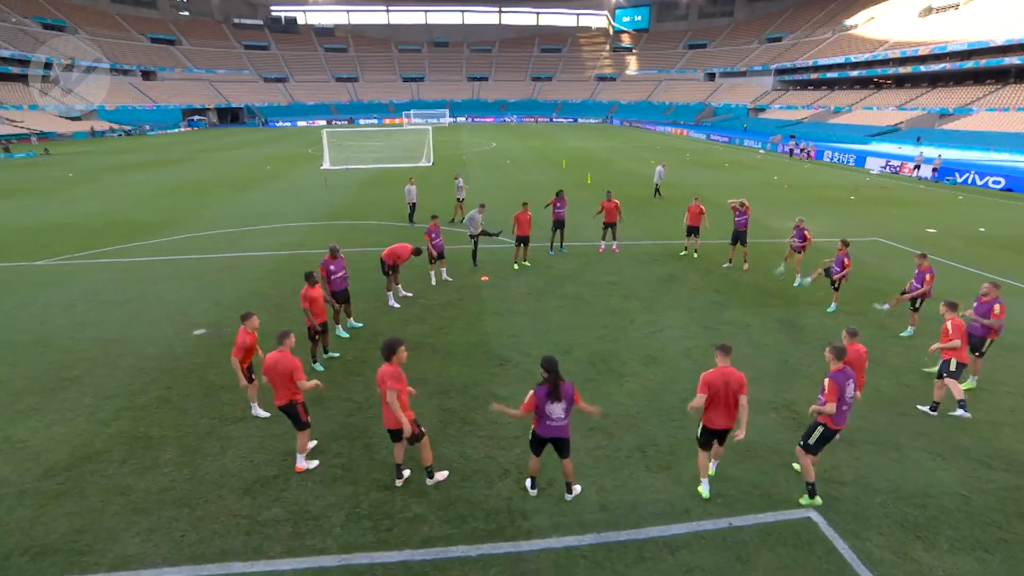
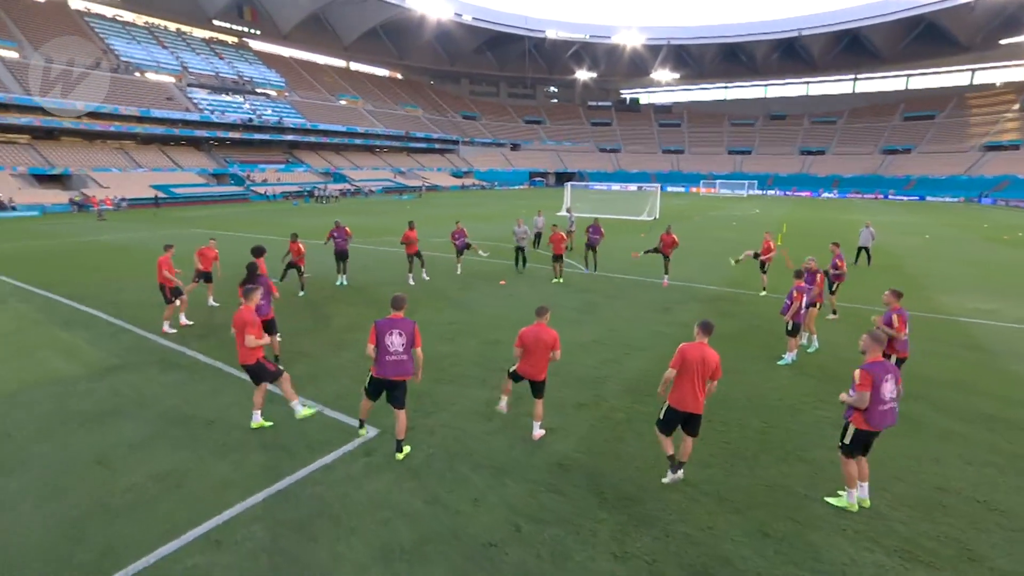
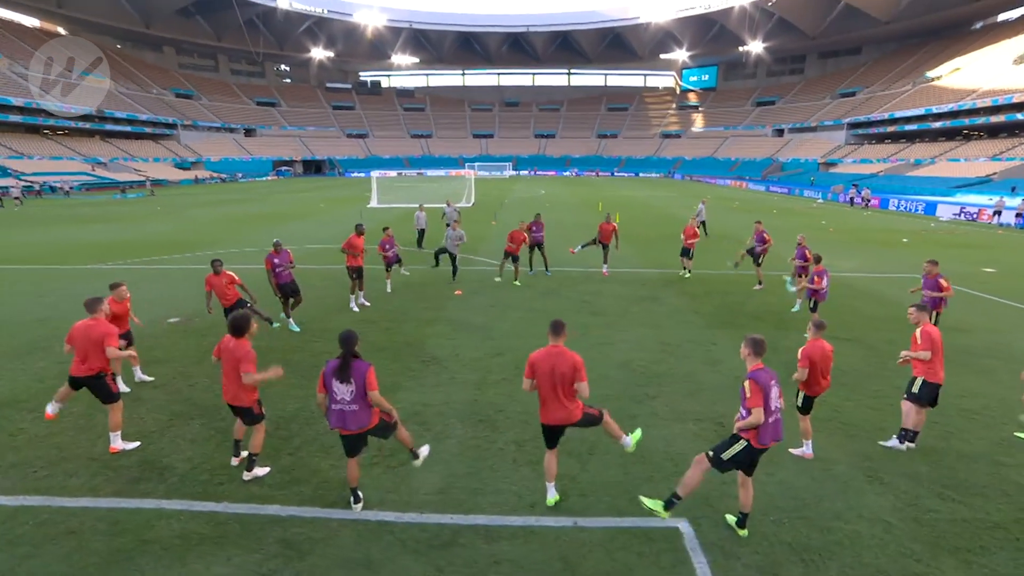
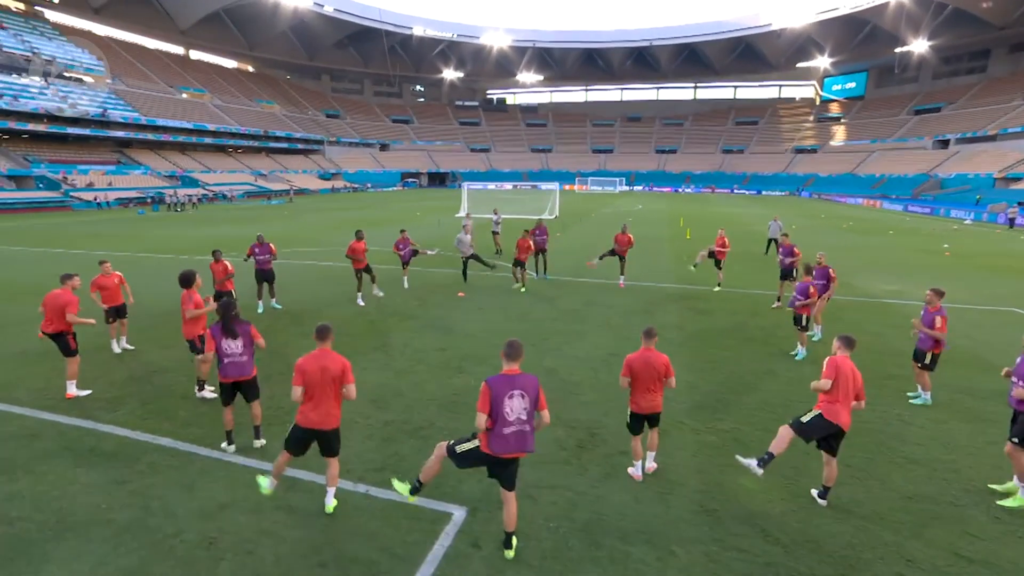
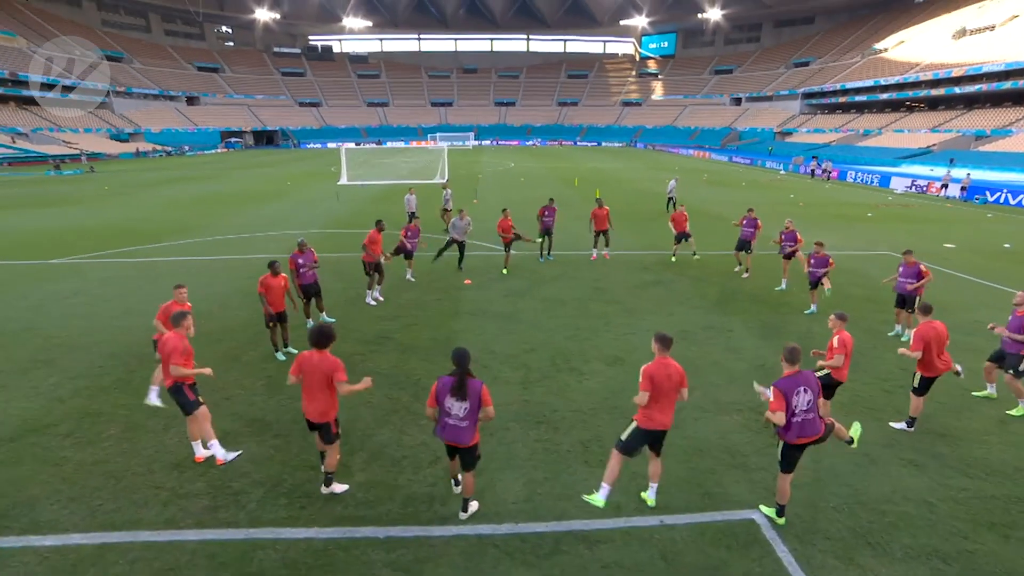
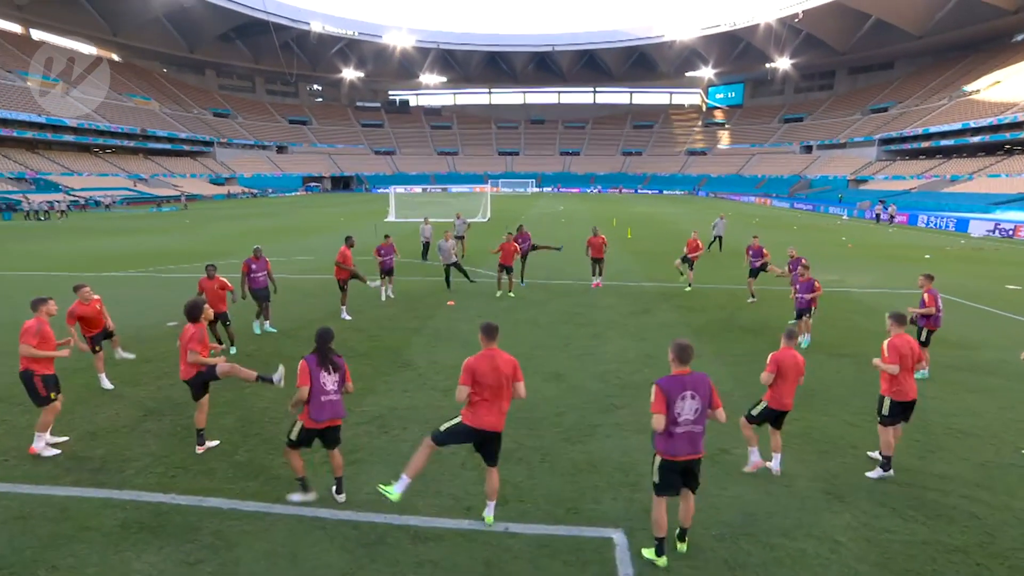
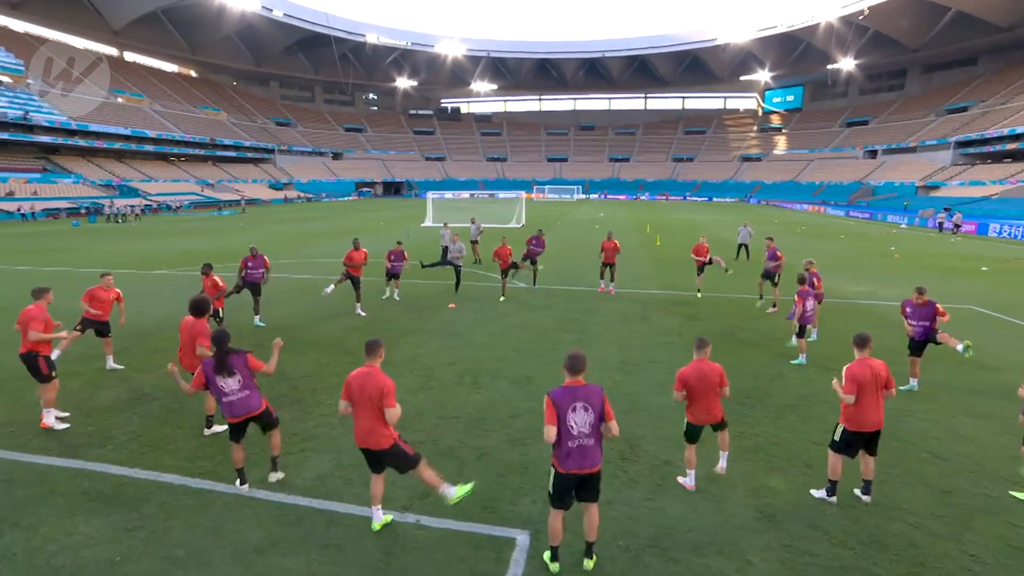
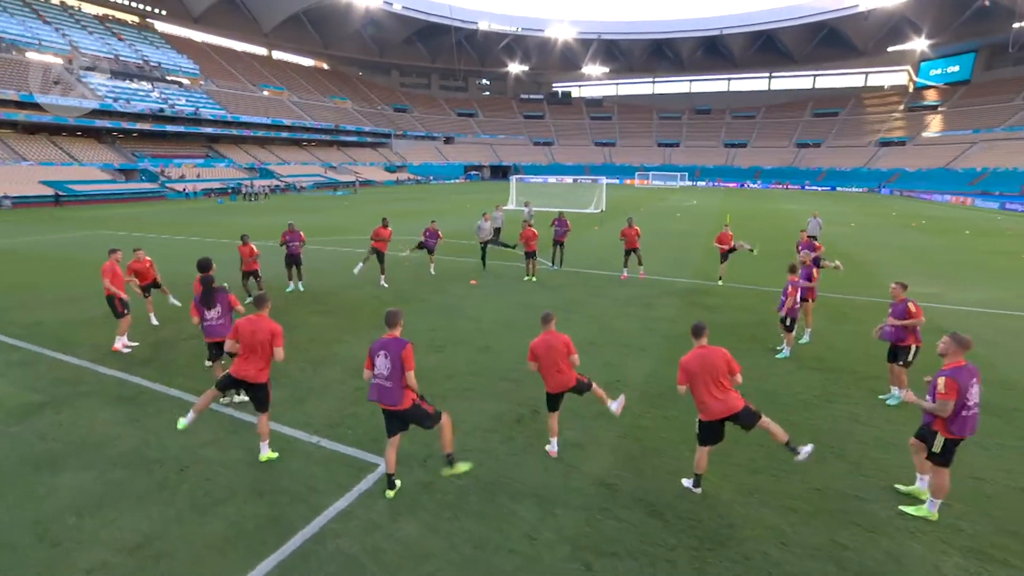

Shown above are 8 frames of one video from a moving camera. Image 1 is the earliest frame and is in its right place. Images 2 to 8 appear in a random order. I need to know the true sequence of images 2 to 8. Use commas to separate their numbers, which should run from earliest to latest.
5, 3, 6, 7, 4, 8, 2
